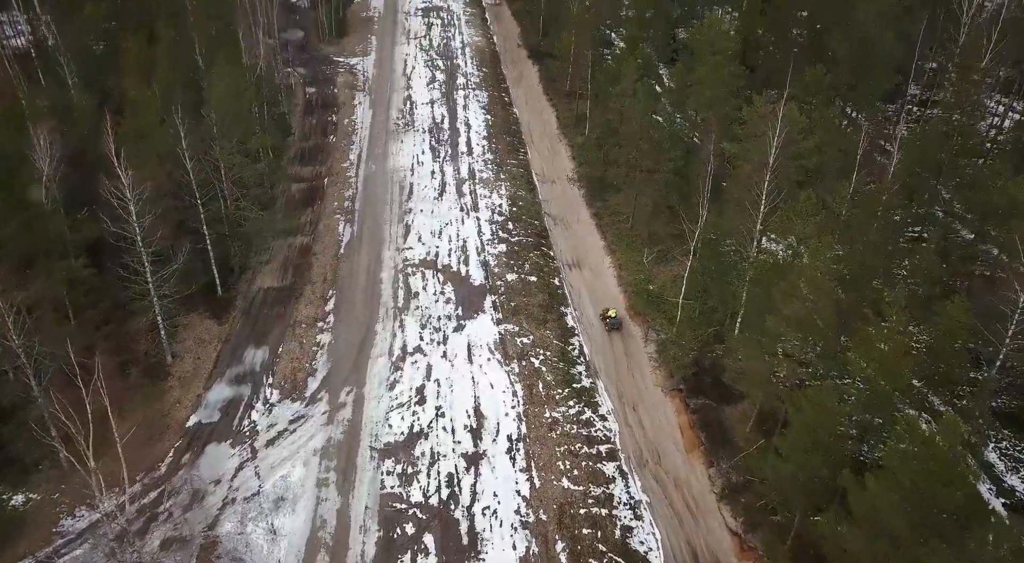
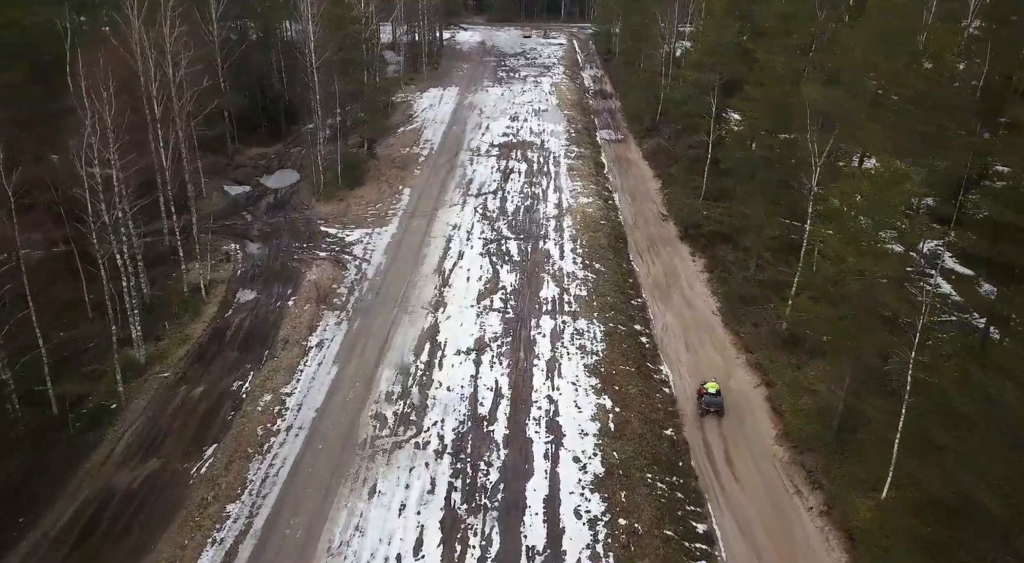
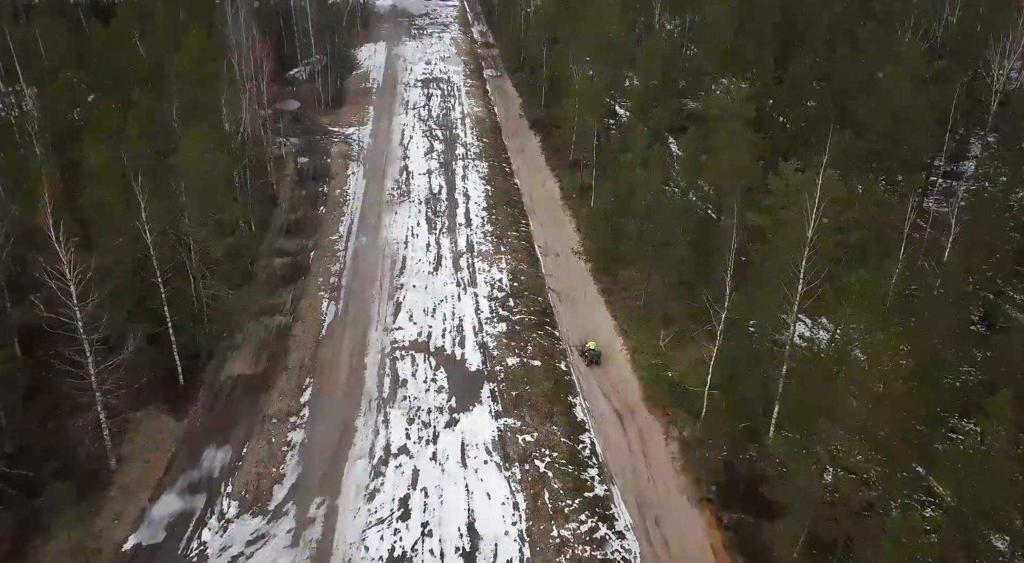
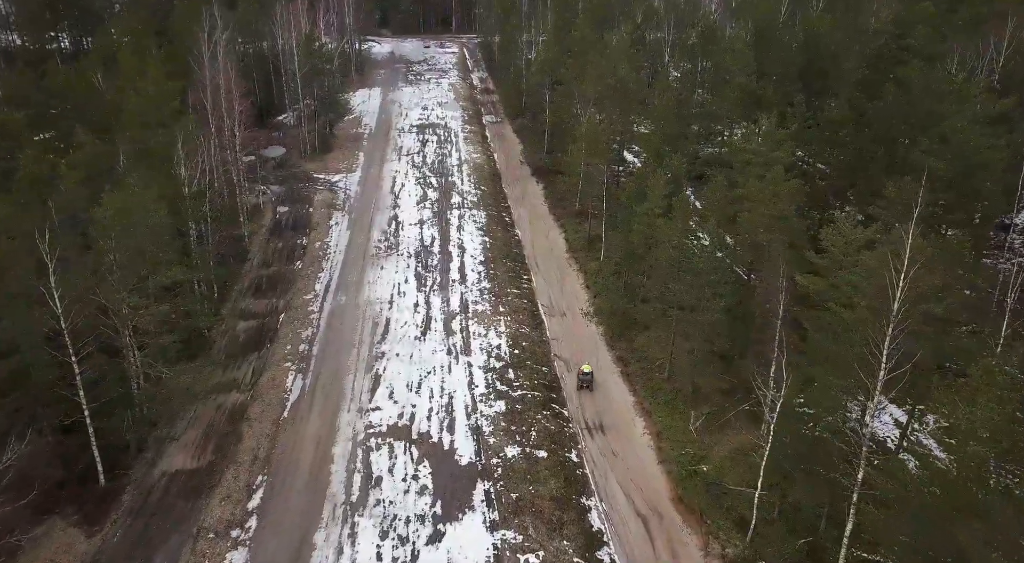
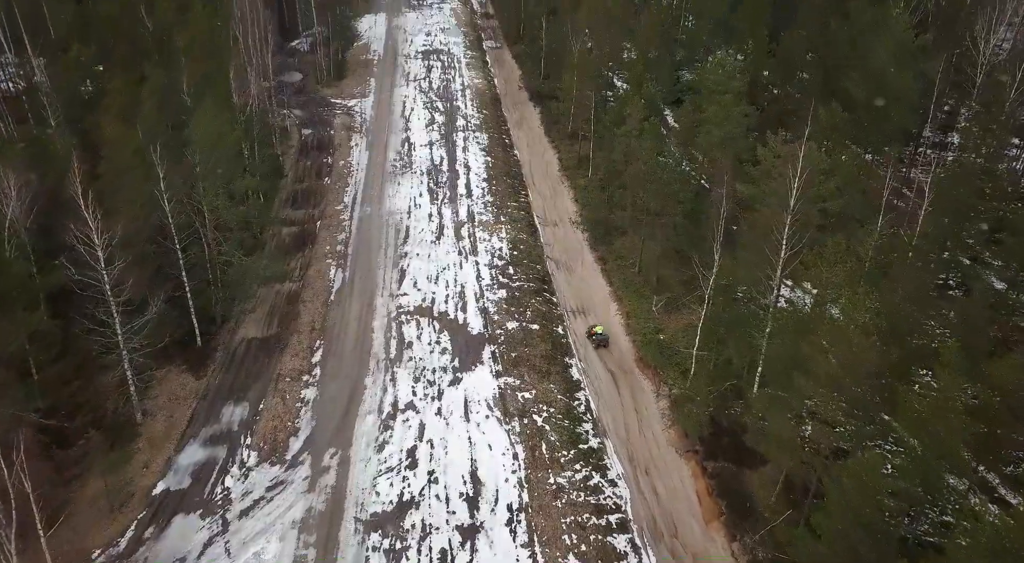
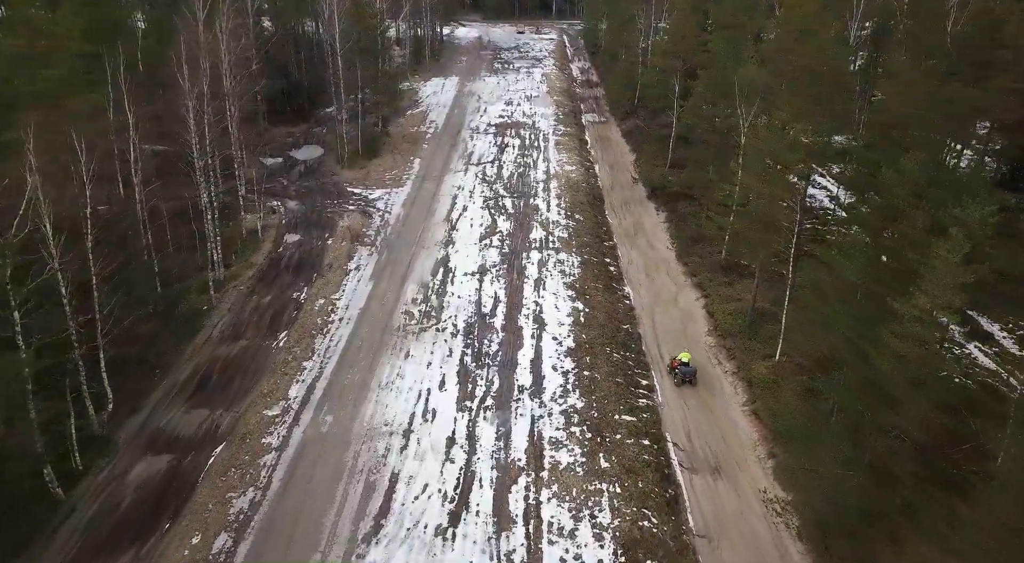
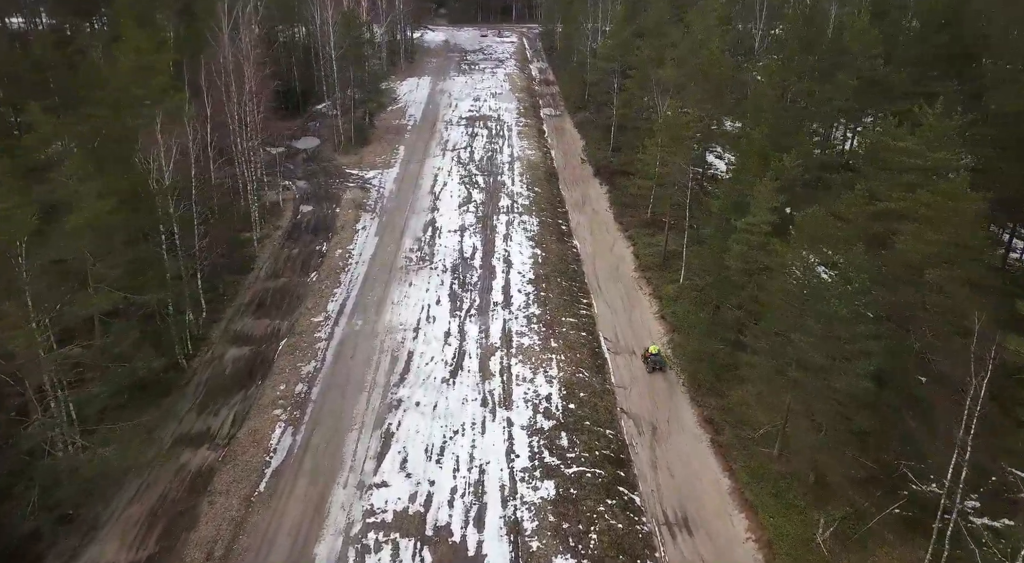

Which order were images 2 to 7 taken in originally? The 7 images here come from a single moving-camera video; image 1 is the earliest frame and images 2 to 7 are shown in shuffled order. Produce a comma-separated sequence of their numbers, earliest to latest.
5, 3, 4, 7, 6, 2
